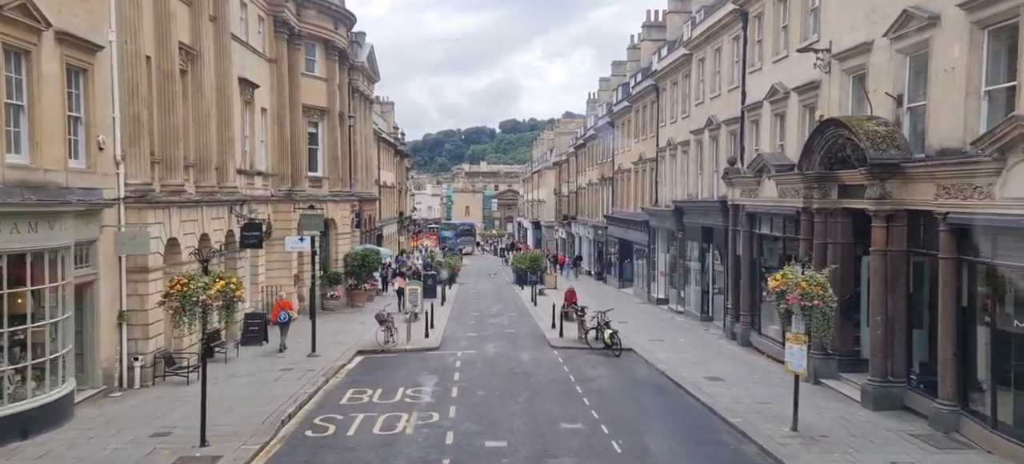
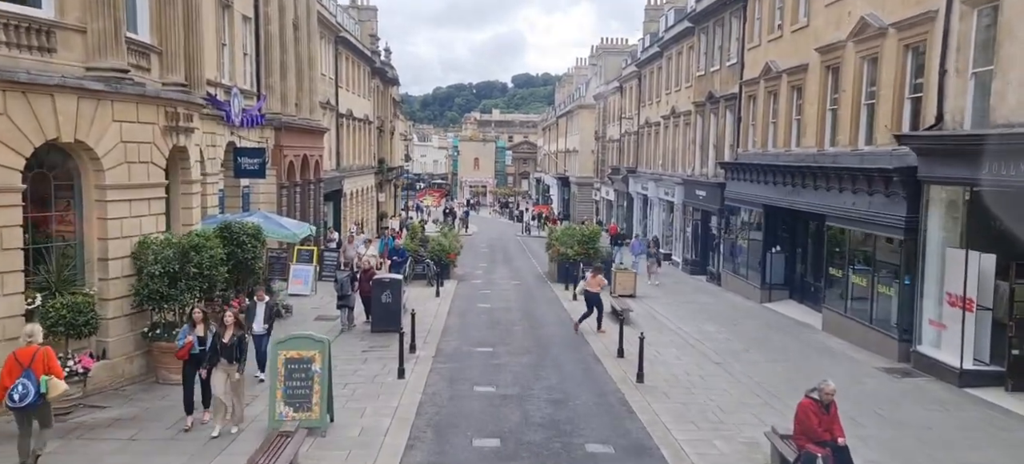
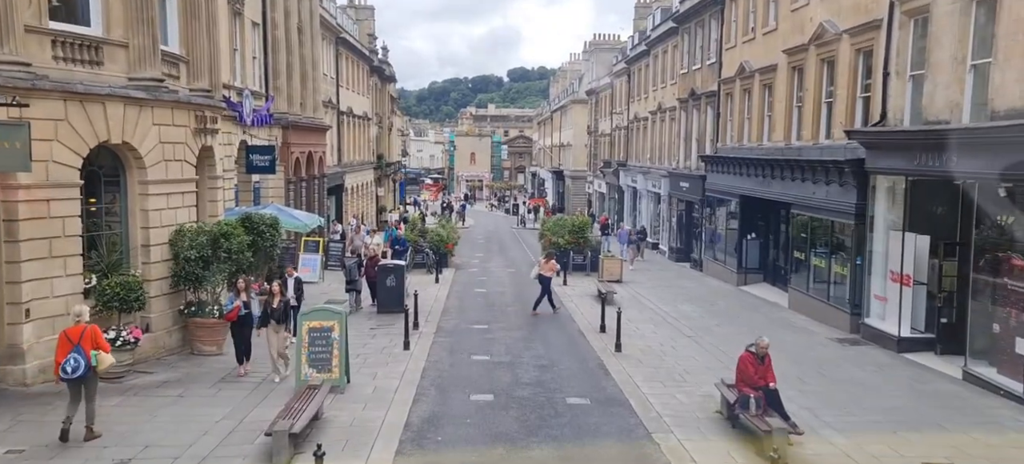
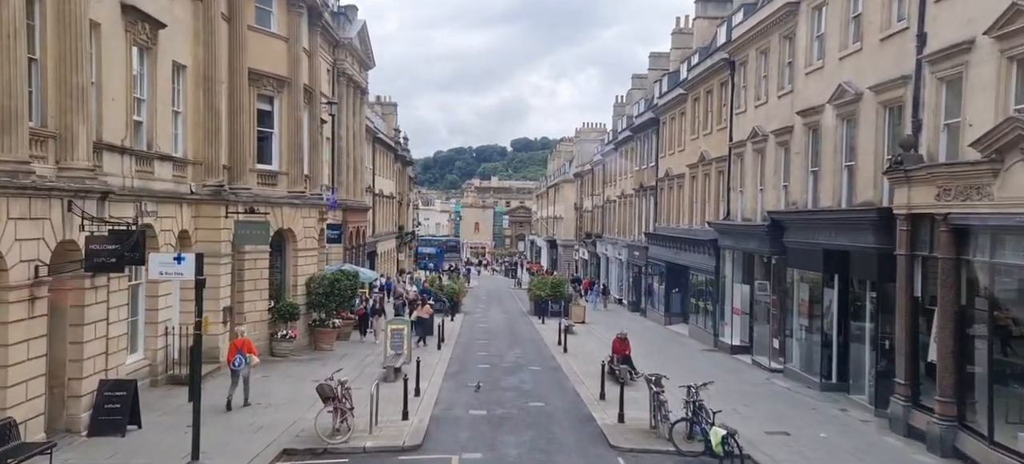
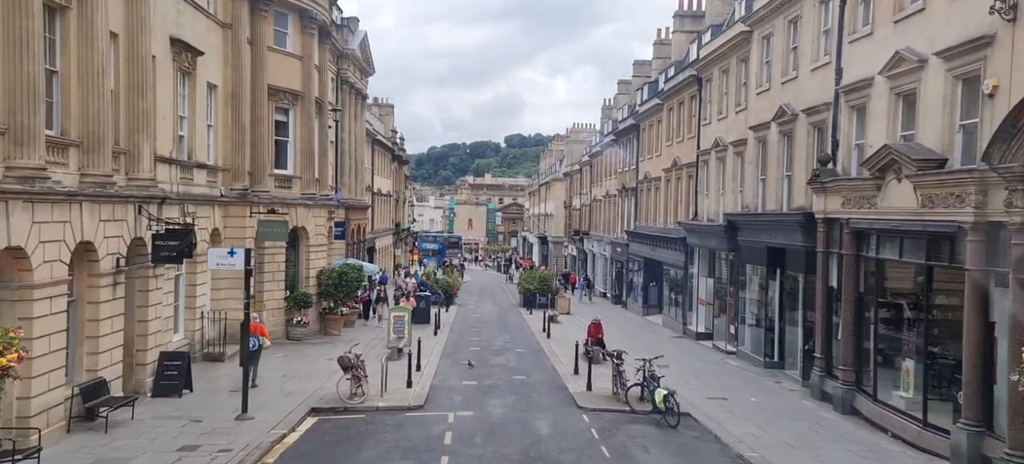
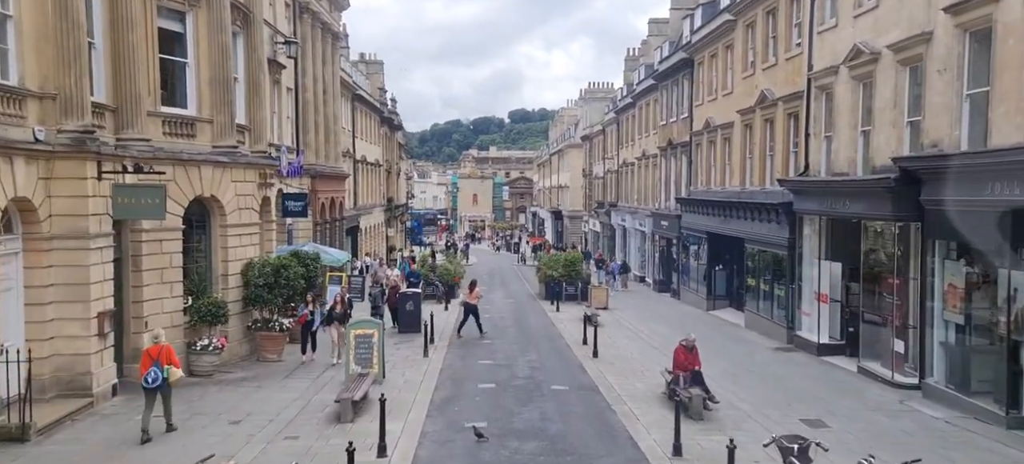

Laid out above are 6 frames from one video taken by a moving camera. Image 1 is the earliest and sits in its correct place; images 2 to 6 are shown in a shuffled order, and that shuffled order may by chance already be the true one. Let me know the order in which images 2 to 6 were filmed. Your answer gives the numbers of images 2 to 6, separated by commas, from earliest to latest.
5, 4, 6, 3, 2
